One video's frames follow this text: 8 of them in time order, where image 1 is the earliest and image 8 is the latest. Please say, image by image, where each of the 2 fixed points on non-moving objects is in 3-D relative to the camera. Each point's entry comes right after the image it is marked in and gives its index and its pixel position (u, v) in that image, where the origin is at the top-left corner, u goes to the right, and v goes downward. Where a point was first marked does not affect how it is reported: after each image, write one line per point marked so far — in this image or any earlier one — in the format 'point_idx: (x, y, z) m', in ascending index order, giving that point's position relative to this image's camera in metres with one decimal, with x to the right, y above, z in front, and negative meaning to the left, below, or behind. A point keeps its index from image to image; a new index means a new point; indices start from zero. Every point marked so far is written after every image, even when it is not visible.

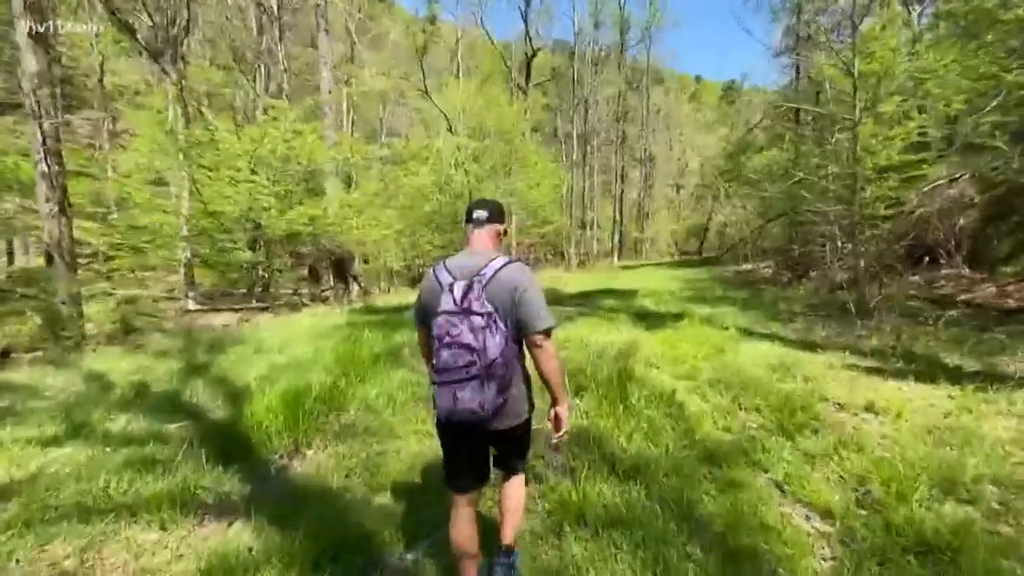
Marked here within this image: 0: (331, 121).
0: (-6.5, +6.0, +18.5) m
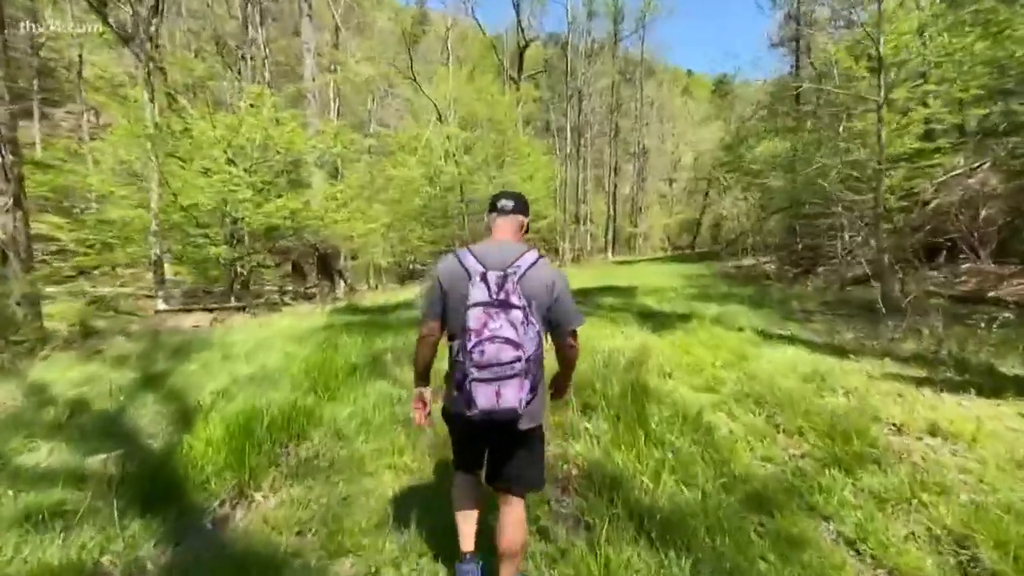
0: (-6.7, +6.1, +17.5) m
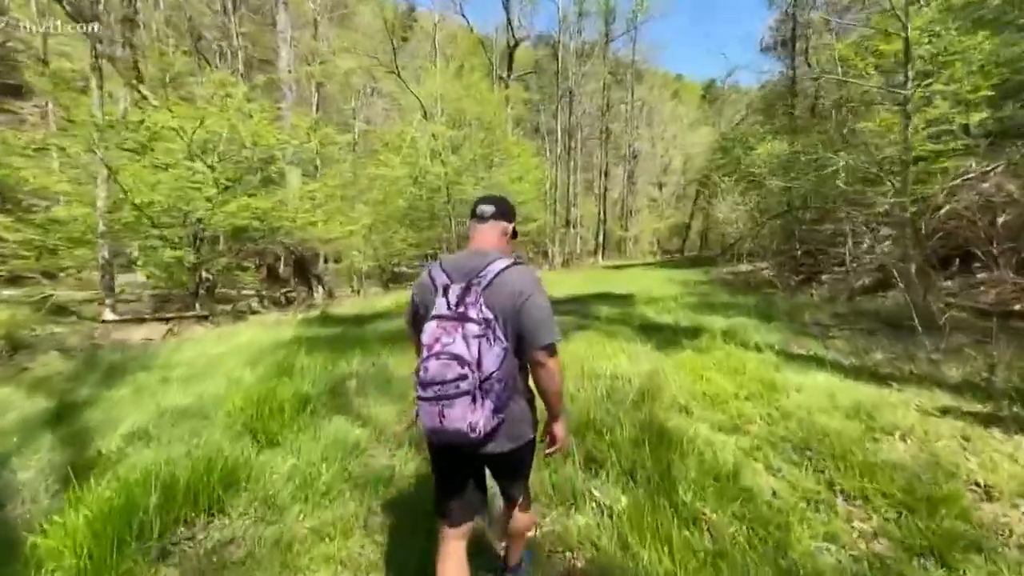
0: (-7.1, +5.9, +16.5) m
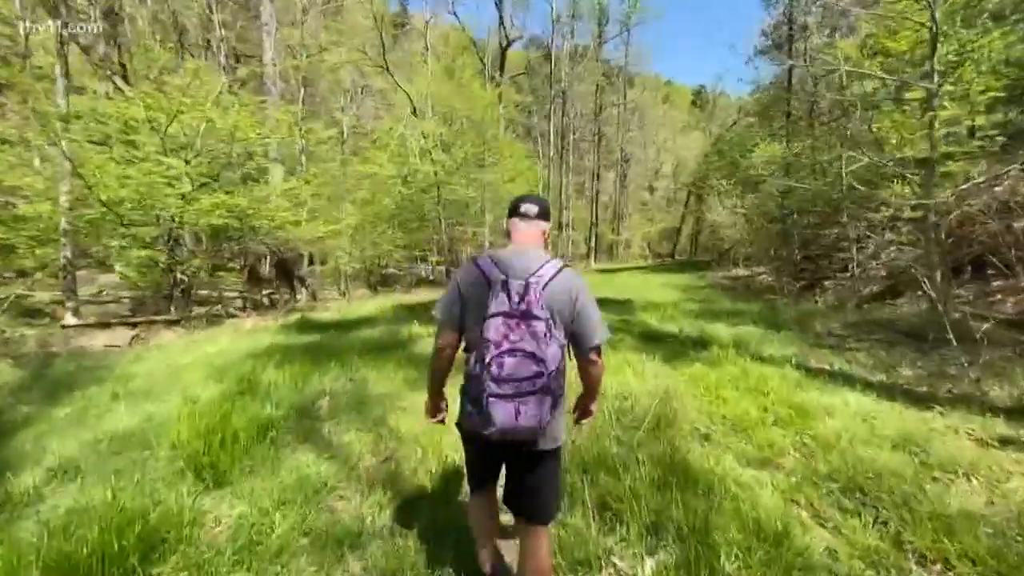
0: (-7.3, +5.8, +15.7) m
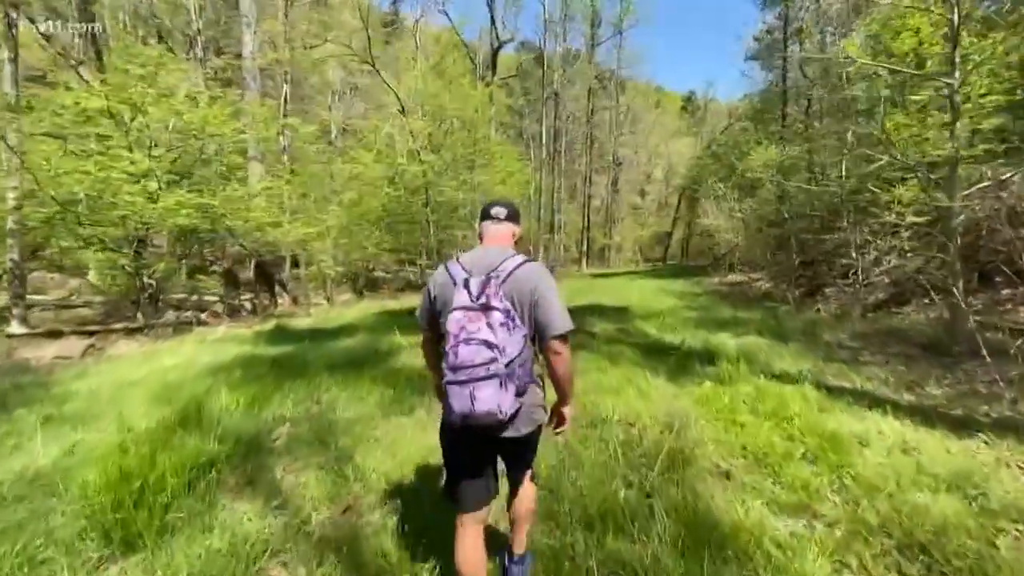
0: (-7.5, +5.7, +15.0) m
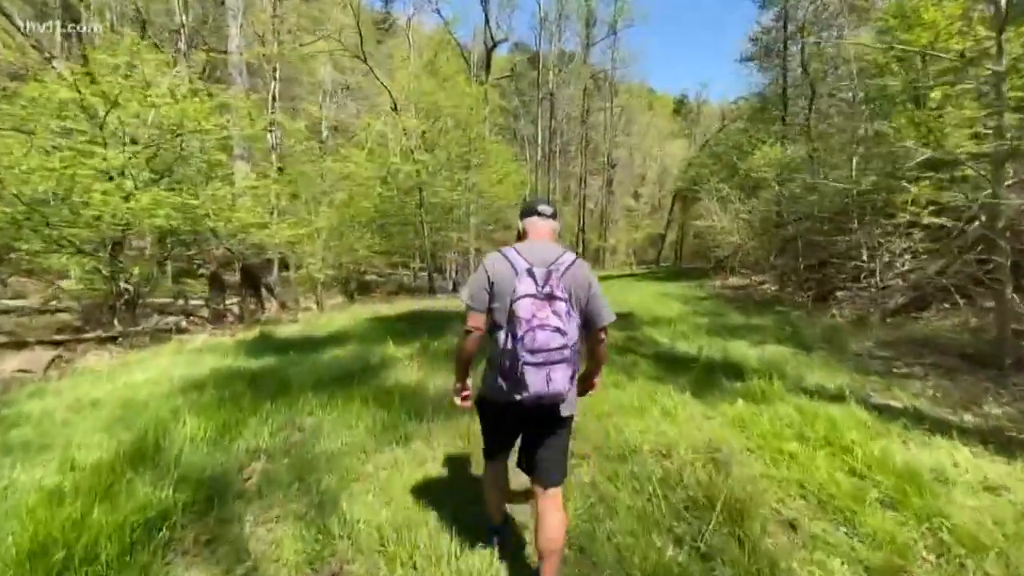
0: (-7.6, +5.5, +14.3) m
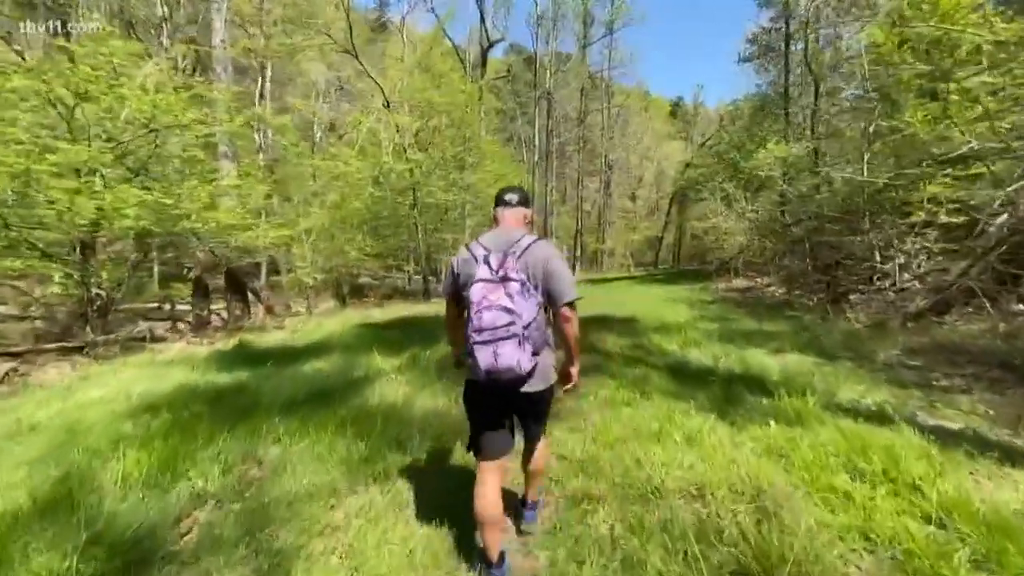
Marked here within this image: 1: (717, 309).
0: (-7.7, +5.4, +13.6) m
1: (+5.1, -0.5, +13.0) m
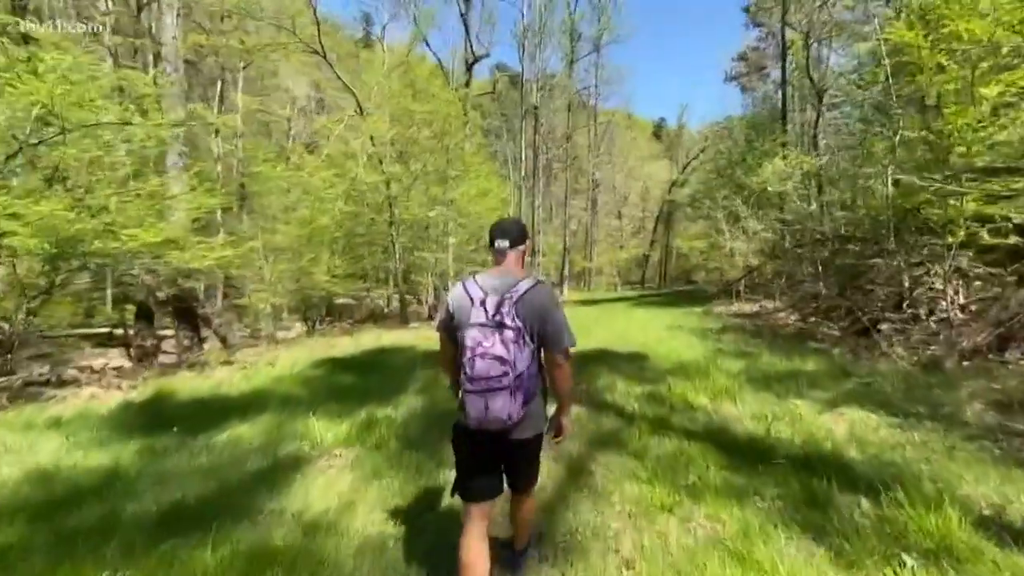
0: (-8.0, +4.8, +11.9) m
1: (+4.9, -1.1, +11.4) m
